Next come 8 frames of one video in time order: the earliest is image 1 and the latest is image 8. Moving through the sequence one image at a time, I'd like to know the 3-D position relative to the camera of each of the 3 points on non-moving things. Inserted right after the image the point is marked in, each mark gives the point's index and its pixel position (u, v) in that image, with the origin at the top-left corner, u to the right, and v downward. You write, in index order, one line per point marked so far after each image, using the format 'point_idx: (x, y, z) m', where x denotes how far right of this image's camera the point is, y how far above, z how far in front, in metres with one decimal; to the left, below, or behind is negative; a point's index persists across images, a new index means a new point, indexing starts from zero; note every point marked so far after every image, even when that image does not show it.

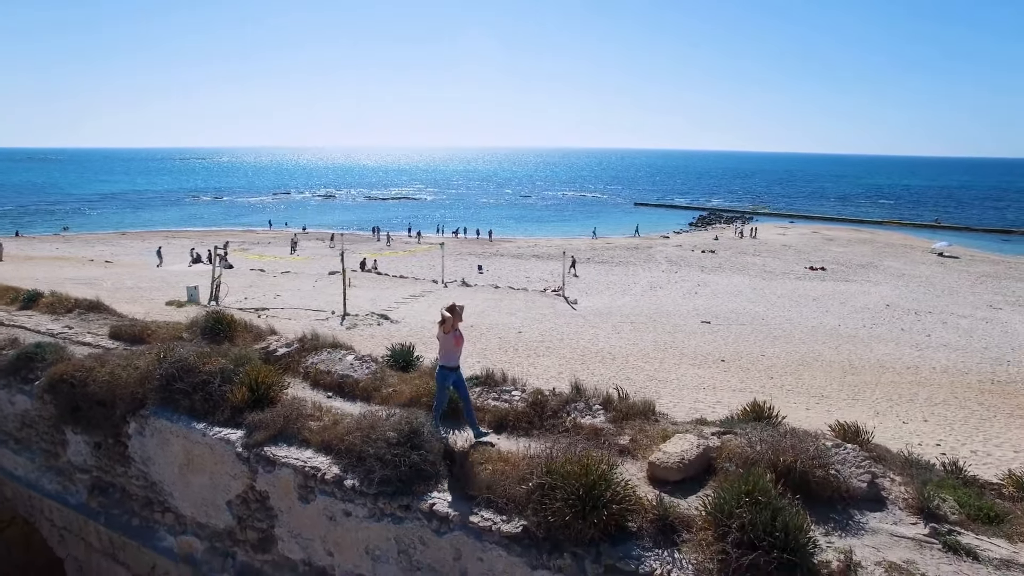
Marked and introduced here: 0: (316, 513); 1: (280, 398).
0: (-2.2, -2.5, +5.6) m
1: (-3.0, -1.4, +6.6) m
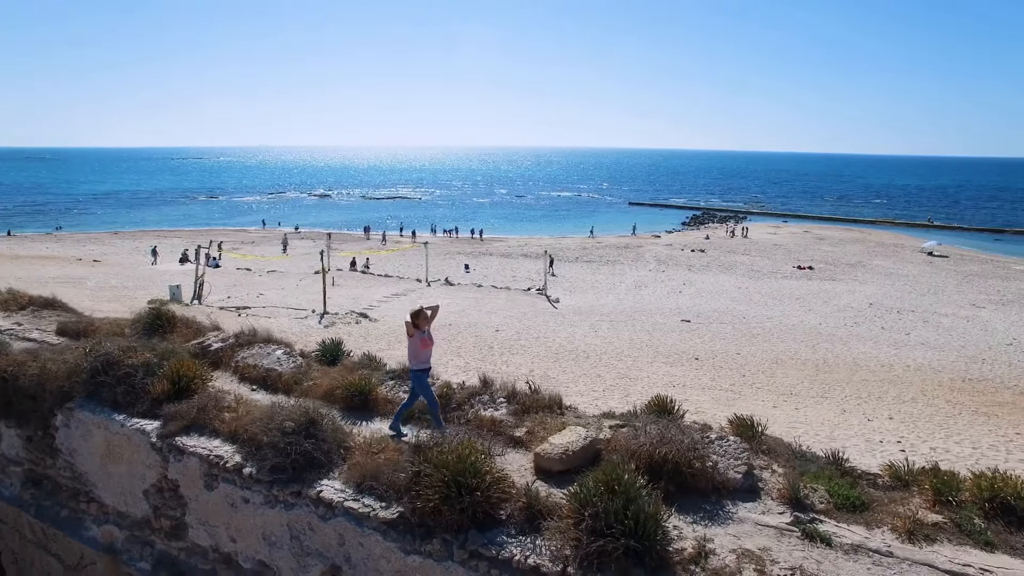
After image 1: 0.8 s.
0: (-3.4, -2.5, +5.7) m
1: (-4.2, -1.4, +6.8) m
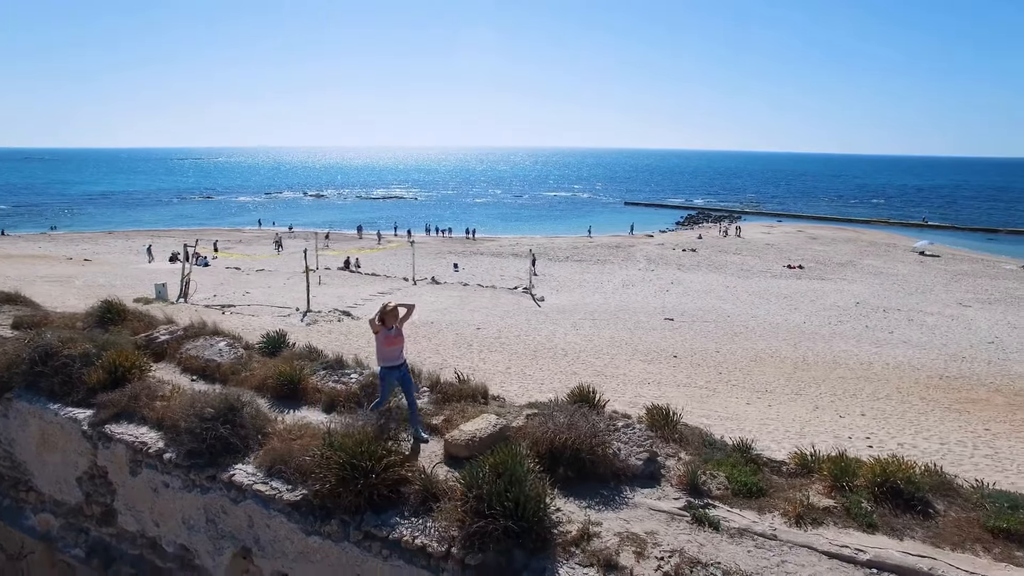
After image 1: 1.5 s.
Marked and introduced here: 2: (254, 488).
0: (-4.4, -2.4, +5.9) m
1: (-5.2, -1.3, +6.9) m
2: (-2.7, -2.1, +5.2) m
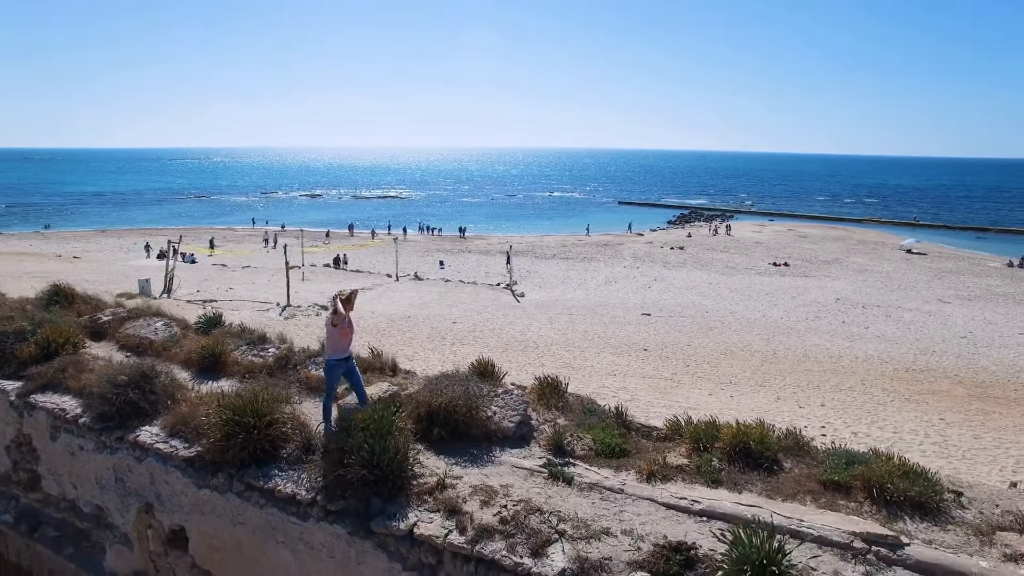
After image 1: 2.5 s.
0: (-5.7, -2.1, +6.3) m
1: (-6.5, -1.0, +7.3) m
2: (-4.0, -1.8, +5.6) m
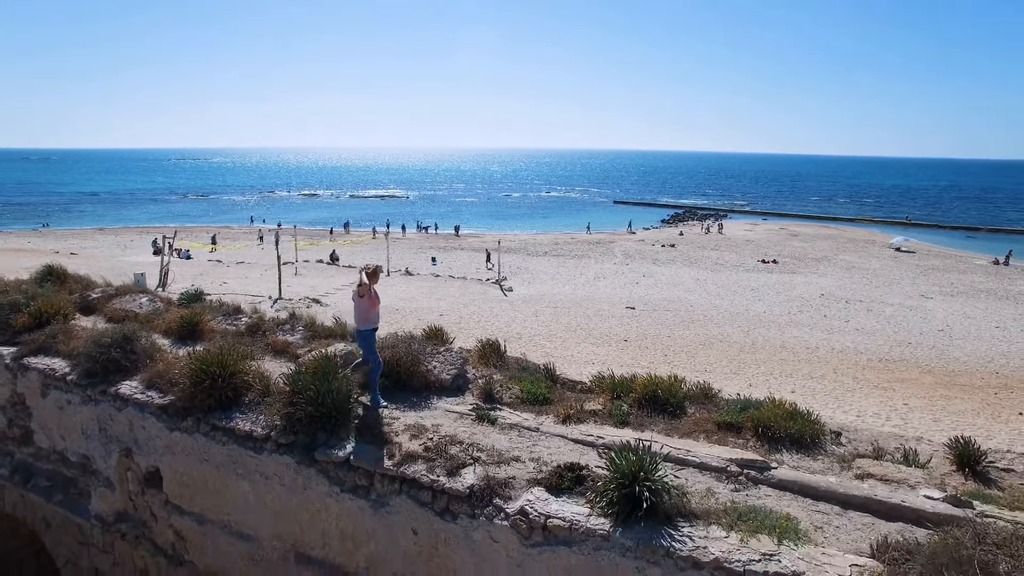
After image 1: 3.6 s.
0: (-6.5, -1.7, +7.0) m
1: (-7.3, -0.6, +8.0) m
2: (-4.8, -1.4, +6.3) m
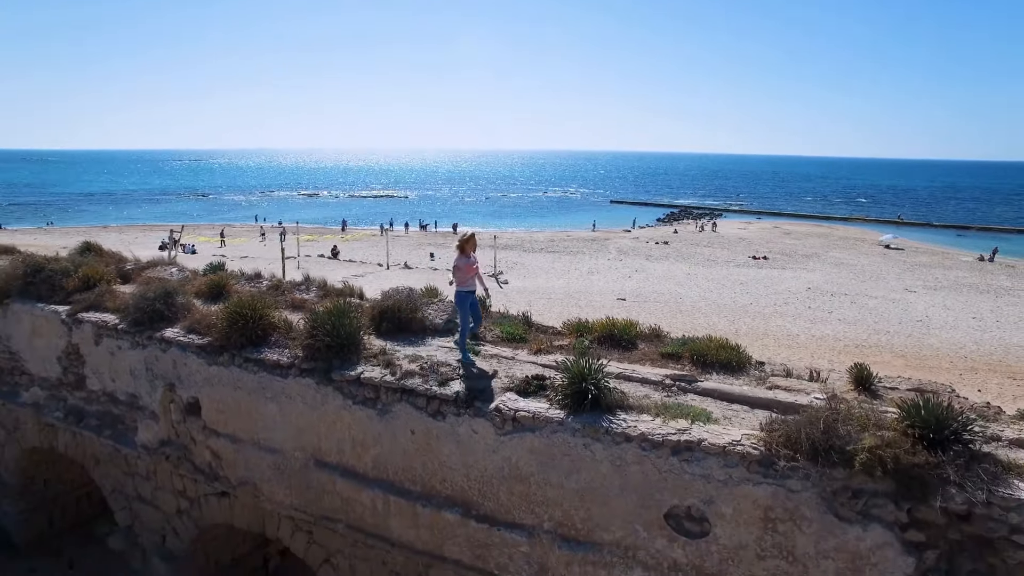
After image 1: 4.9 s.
0: (-6.8, -1.1, +8.2) m
1: (-7.6, 0.0, +9.2) m
2: (-5.1, -0.8, +7.5) m
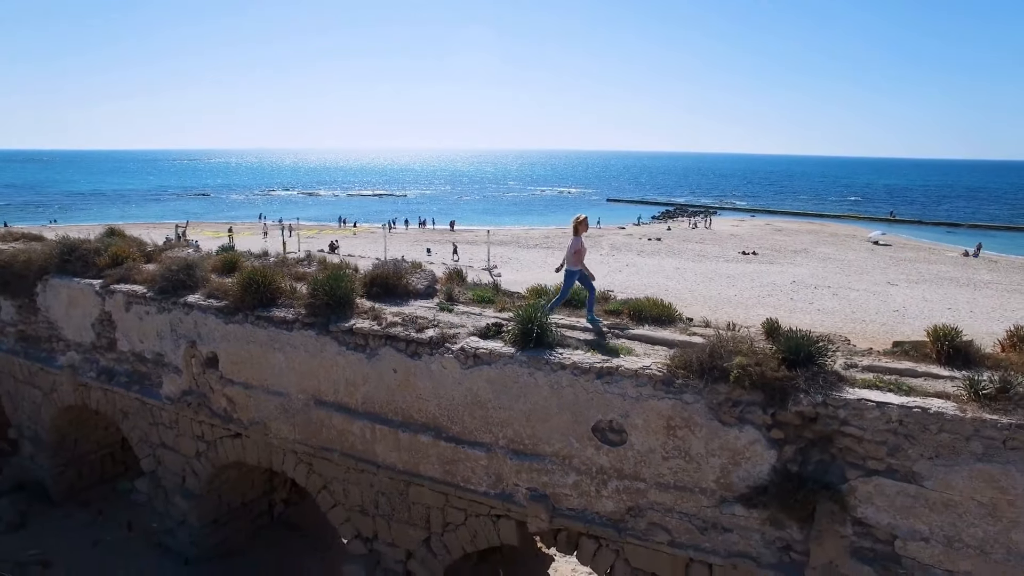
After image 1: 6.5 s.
0: (-7.3, -0.6, +9.5) m
1: (-8.1, +0.5, +10.6) m
2: (-5.6, -0.3, +8.8) m
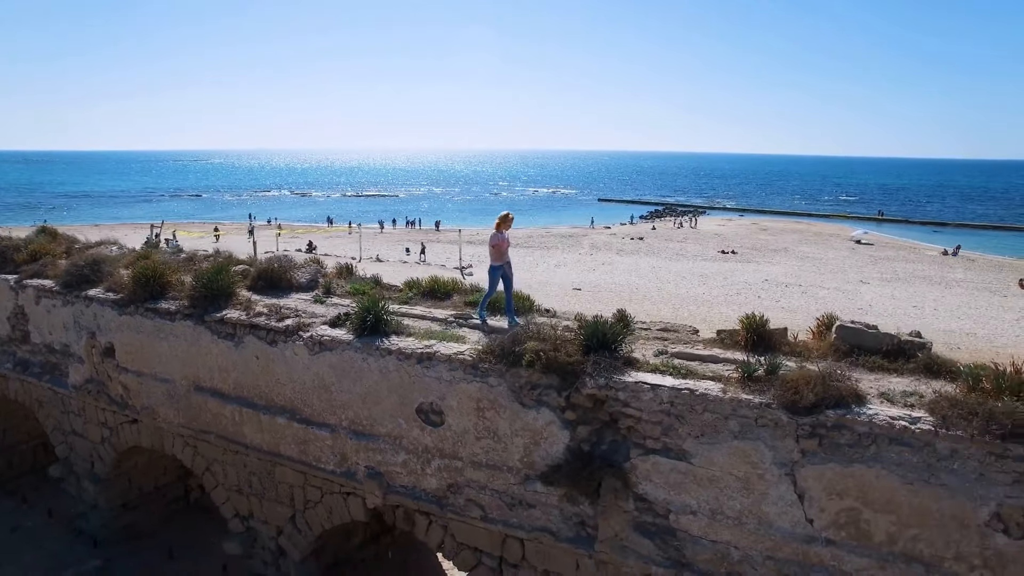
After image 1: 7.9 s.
0: (-9.5, -0.4, +10.0) m
1: (-10.3, +0.6, +11.1) m
2: (-7.9, -0.2, +9.3) m
